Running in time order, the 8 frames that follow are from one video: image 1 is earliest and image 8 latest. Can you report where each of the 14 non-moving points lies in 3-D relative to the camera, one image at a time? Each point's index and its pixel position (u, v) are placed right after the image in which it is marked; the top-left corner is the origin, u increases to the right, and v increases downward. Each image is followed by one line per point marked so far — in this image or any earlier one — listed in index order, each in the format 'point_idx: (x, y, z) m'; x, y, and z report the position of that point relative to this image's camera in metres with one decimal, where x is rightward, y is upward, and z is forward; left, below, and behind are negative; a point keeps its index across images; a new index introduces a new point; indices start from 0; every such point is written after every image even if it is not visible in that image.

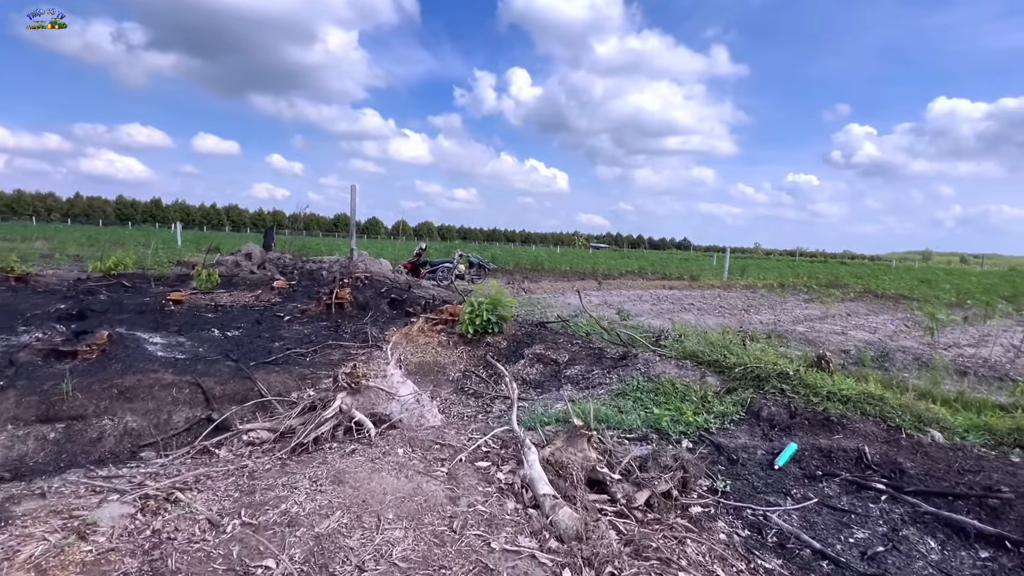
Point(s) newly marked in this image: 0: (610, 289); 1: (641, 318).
0: (+3.1, -0.1, +15.4) m
1: (+2.4, -0.6, +9.2) m
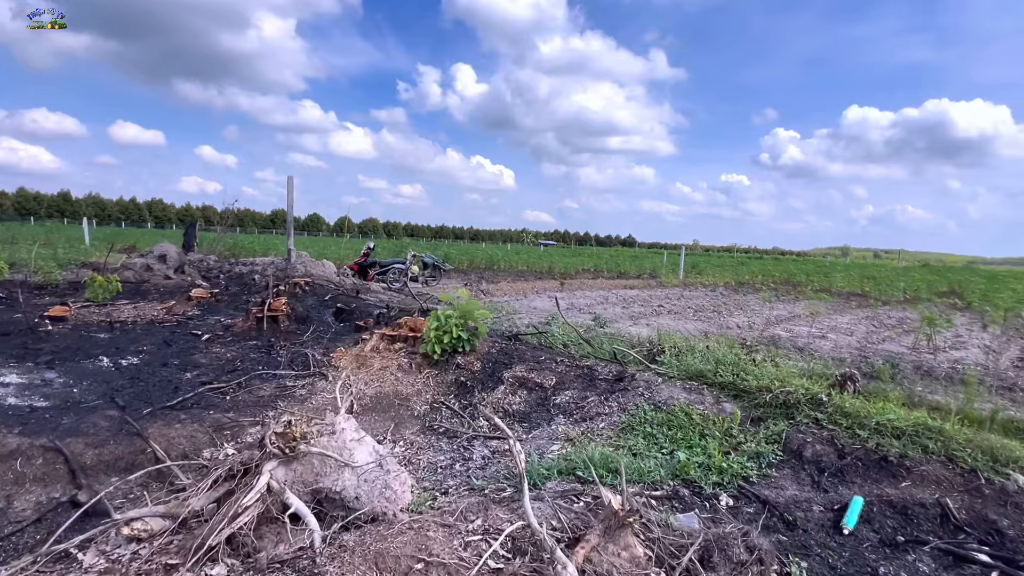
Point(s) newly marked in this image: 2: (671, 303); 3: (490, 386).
0: (+1.8, -0.1, +14.7) m
1: (+1.8, -0.7, +8.4) m
2: (+4.0, -0.4, +12.3) m
3: (-0.2, -1.0, +4.9) m
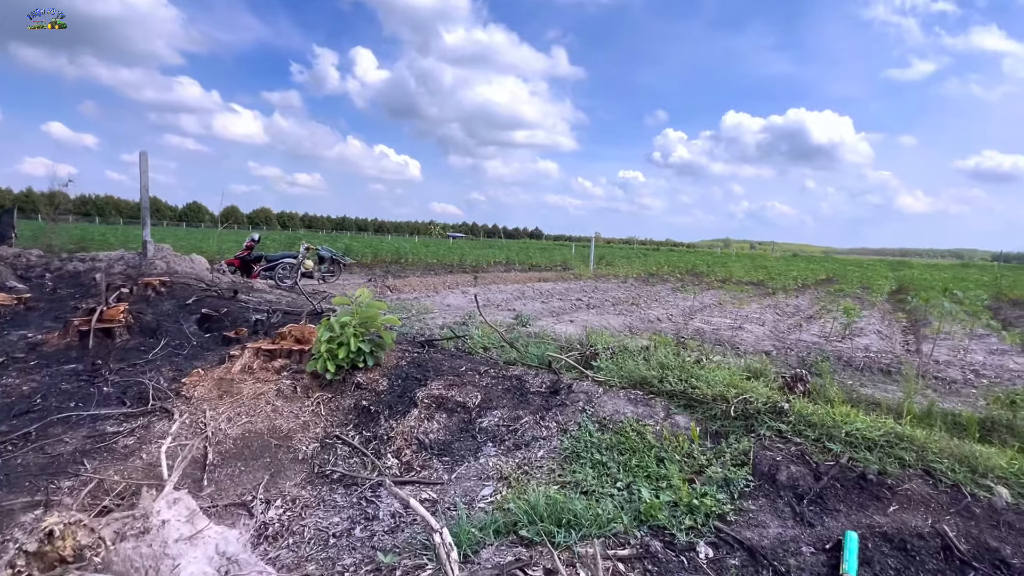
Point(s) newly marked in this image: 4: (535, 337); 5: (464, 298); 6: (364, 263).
0: (-0.7, +0.1, +13.9) m
1: (+0.5, -0.6, +7.8) m
2: (+1.9, -0.2, +12.0) m
3: (-0.9, -1.0, +4.0) m
4: (+0.3, -0.7, +6.6) m
5: (-1.0, -0.2, +10.7) m
6: (-5.8, +1.0, +19.3) m
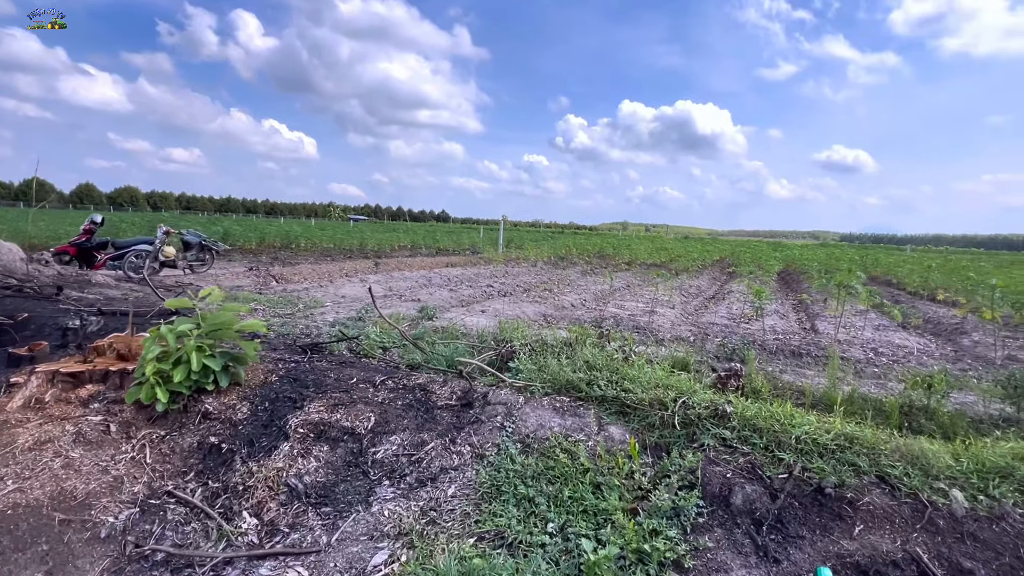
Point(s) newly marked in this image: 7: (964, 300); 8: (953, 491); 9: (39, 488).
0: (-3.2, +0.4, +12.8) m
1: (-0.9, -0.4, +7.0) m
2: (-0.3, +0.1, +11.4) m
3: (-1.5, -1.0, +3.0) m
4: (-0.8, -0.5, +5.8) m
5: (-2.9, 0.0, +9.6) m
6: (-9.2, +1.4, +17.1) m
7: (+8.5, -0.2, +9.2) m
8: (+2.4, -1.1, +2.6) m
9: (-2.4, -1.0, +2.5) m
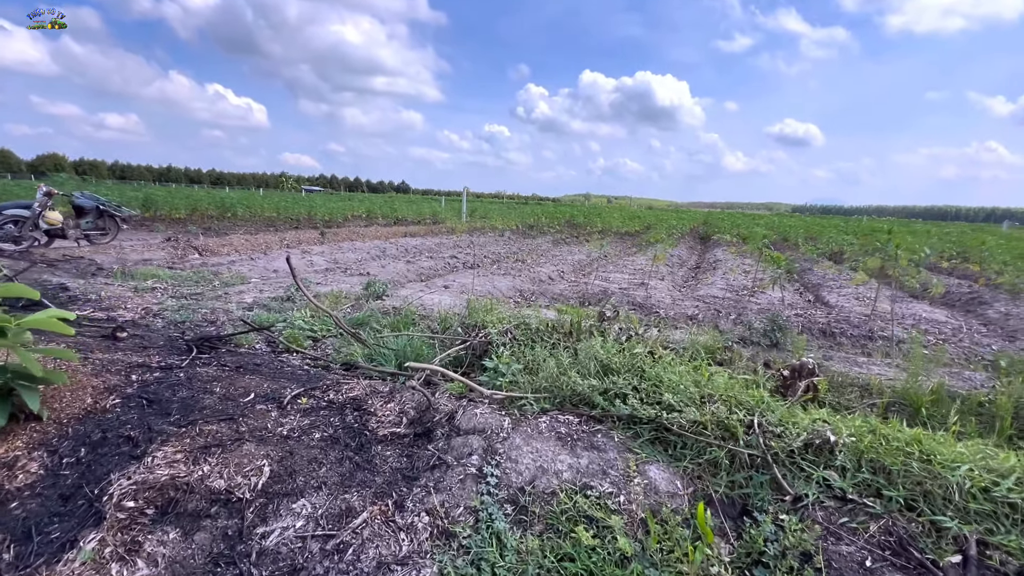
0: (-4.0, +1.0, +11.2) m
1: (-1.2, -0.1, +5.6) m
2: (-1.0, +0.7, +10.0) m
3: (-1.6, -0.9, +1.7) m
4: (-1.1, -0.3, +4.5) m
5: (-3.5, +0.5, +8.0) m
6: (-10.3, +2.1, +15.0) m
7: (+8.0, +0.4, +8.5) m
8: (+2.3, -0.9, +1.6) m
9: (-2.4, -0.9, +1.1) m
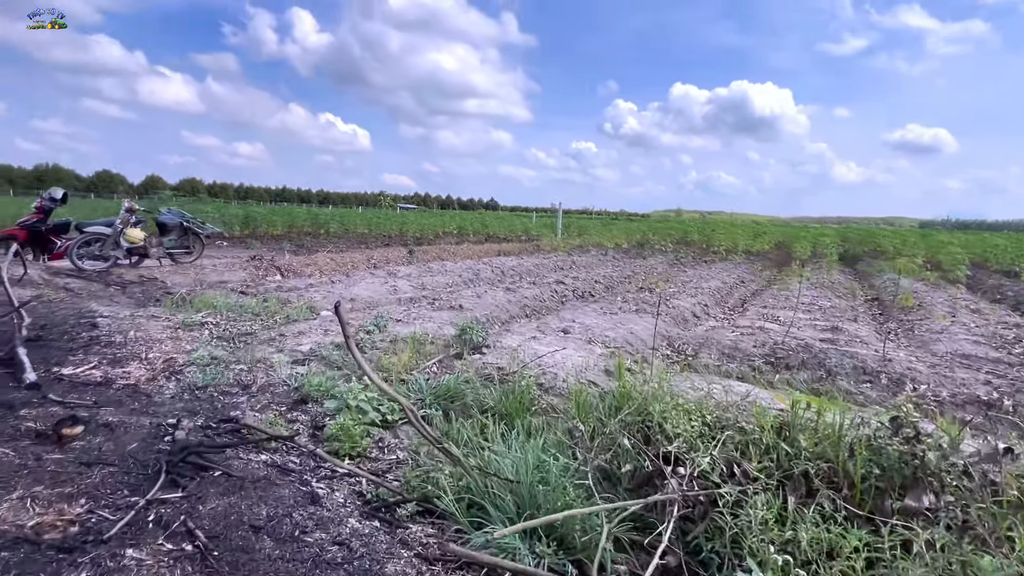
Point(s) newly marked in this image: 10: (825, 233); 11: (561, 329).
0: (-1.7, +0.5, +10.0) m
1: (0.0, -0.4, +4.0) m
2: (+1.0, +0.2, +8.3) m
3: (-1.0, -1.1, +0.1) m
4: (-0.1, -0.6, +2.8) m
5: (-1.8, 0.0, +6.8) m
6: (-7.3, +1.6, +14.8) m
7: (+9.5, -0.3, +5.3) m
8: (+2.8, -1.3, -0.6) m
9: (-1.9, -1.1, -0.3) m
10: (+11.7, +2.1, +18.5) m
11: (+0.4, -0.4, +4.5) m
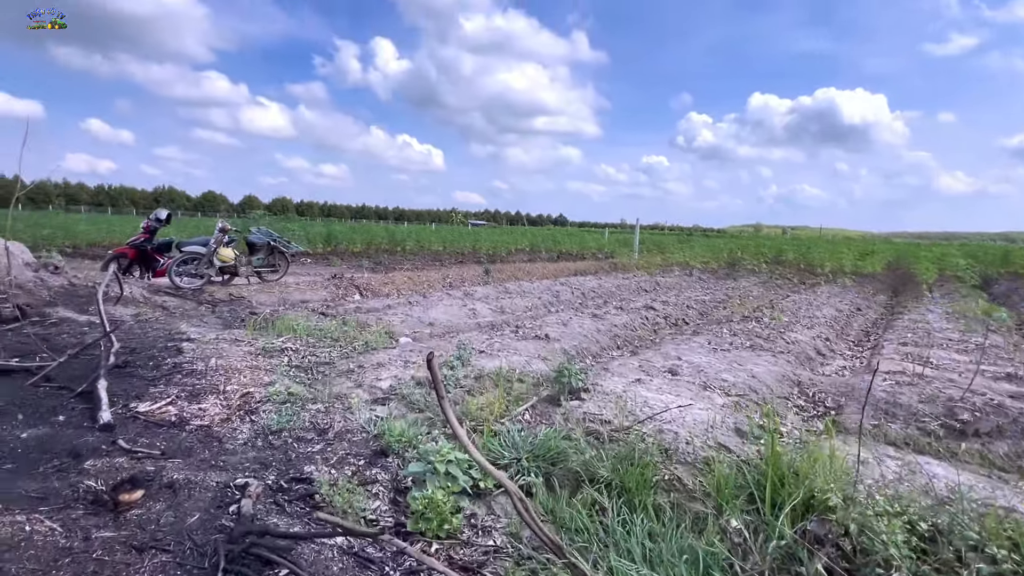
0: (-0.2, +0.1, +9.6) m
1: (+0.7, -0.7, +3.5) m
2: (+2.3, -0.2, +7.6) m
3: (-0.8, -1.2, -0.3) m
4: (+0.5, -0.8, +2.3) m
5: (-0.7, -0.3, +6.4) m
6: (-5.0, +1.1, +15.3) m
7: (+10.3, -0.7, +3.4) m
8: (+2.9, -1.4, -1.5) m
9: (-1.8, -1.2, -0.6) m
10: (+14.4, +1.2, +16.3) m
11: (+1.2, -0.6, +3.9) m
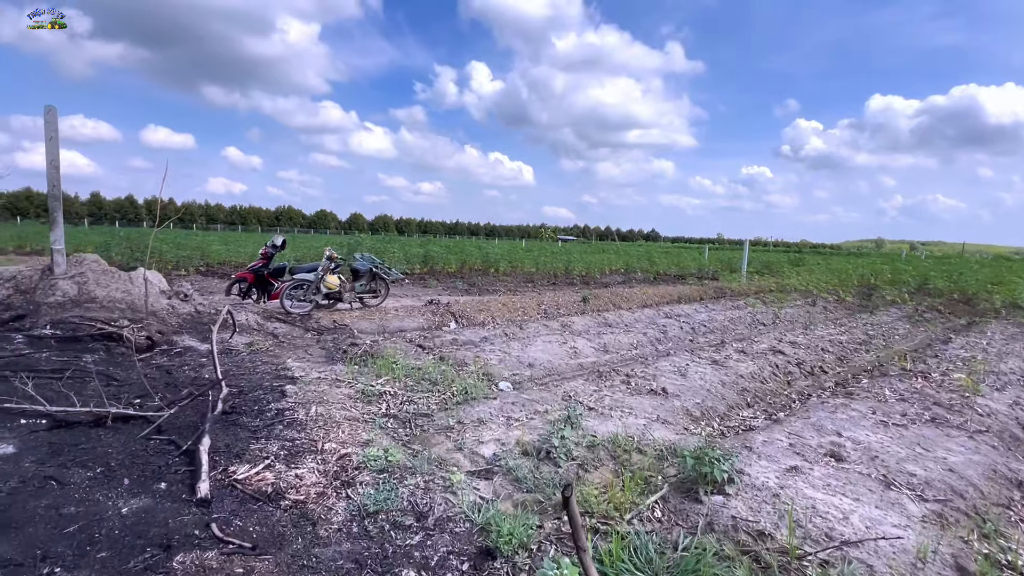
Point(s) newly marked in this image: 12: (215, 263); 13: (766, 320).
0: (+1.7, -0.5, +9.1) m
1: (+1.4, -1.1, +2.8) m
2: (+3.7, -0.8, +6.6) m
3: (-0.8, -1.4, -0.6) m
4: (+1.0, -1.1, +1.7) m
5: (+0.6, -0.7, +6.0) m
6: (-2.1, +0.4, +15.5) m
7: (+10.9, -1.2, +1.1) m
8: (+2.6, -1.6, -2.5) m
9: (-1.8, -1.4, -0.7) m
10: (+17.2, +0.2, +13.1) m
11: (+2.0, -1.0, +3.1) m
12: (-8.8, +0.7, +14.6) m
13: (+4.6, -0.5, +8.9) m
